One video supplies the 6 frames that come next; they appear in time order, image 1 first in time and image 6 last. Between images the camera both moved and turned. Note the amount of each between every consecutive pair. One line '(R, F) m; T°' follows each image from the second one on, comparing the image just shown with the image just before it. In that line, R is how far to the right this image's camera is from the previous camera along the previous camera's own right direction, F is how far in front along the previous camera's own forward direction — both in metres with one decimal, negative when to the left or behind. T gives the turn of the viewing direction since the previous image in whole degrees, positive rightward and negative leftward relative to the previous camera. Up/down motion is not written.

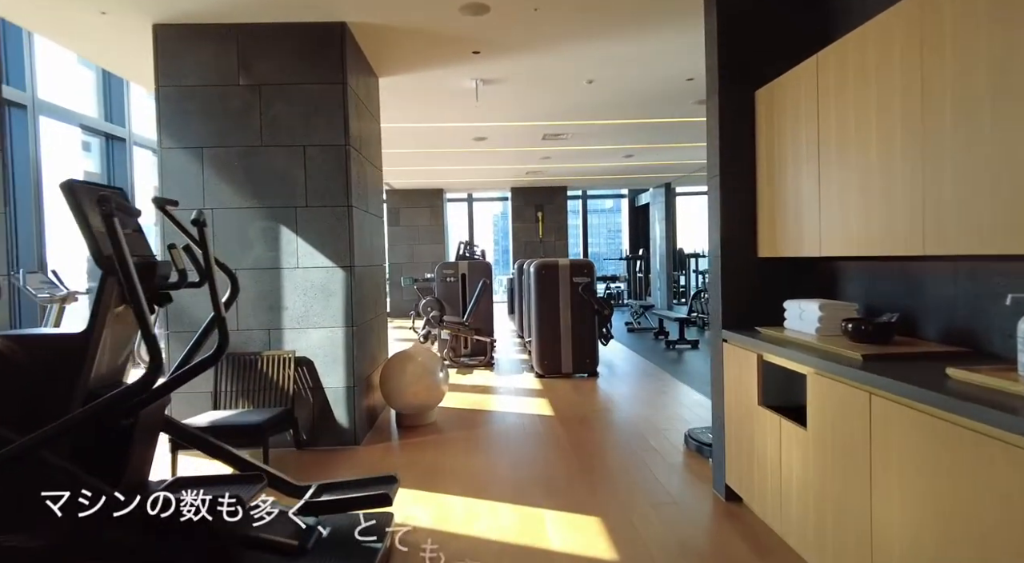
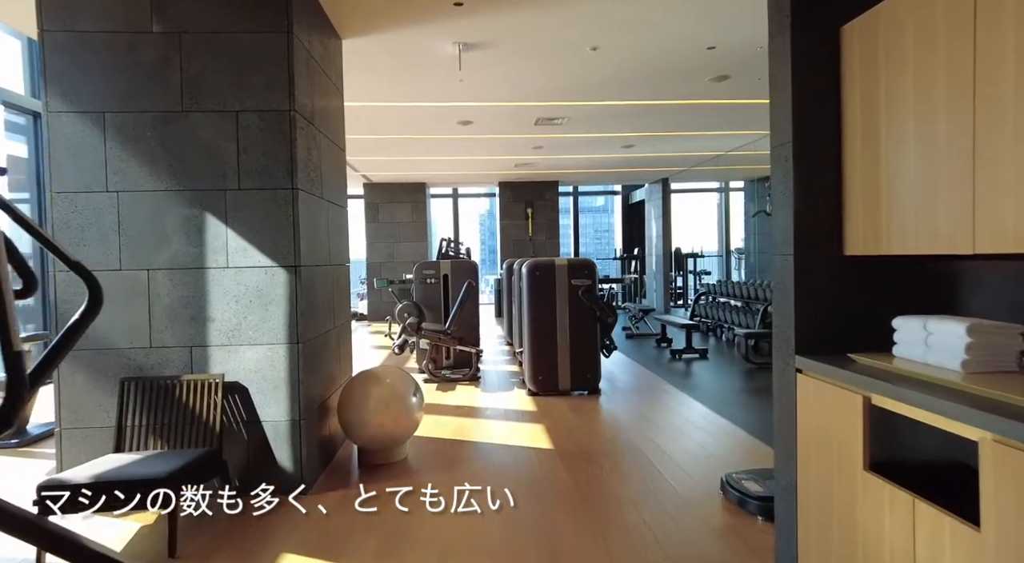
(0.0, +0.8) m; +1°
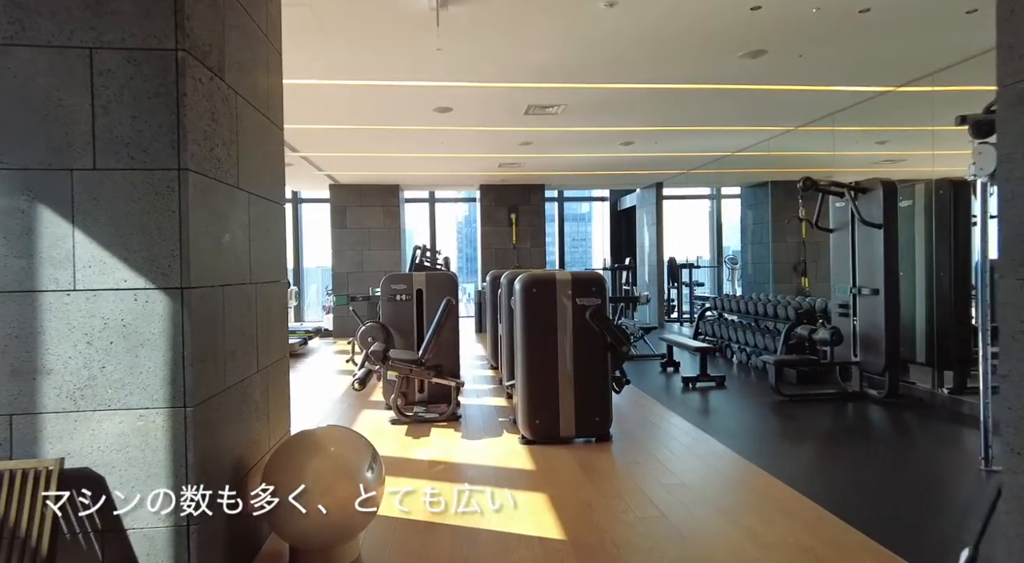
(-0.1, +1.0) m; +2°
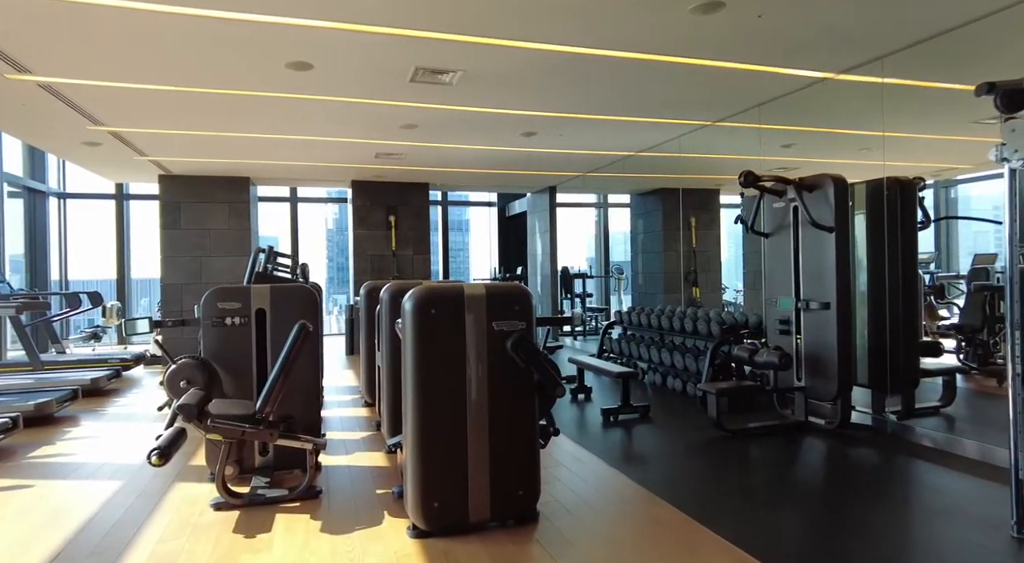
(0.0, +1.3) m; +11°
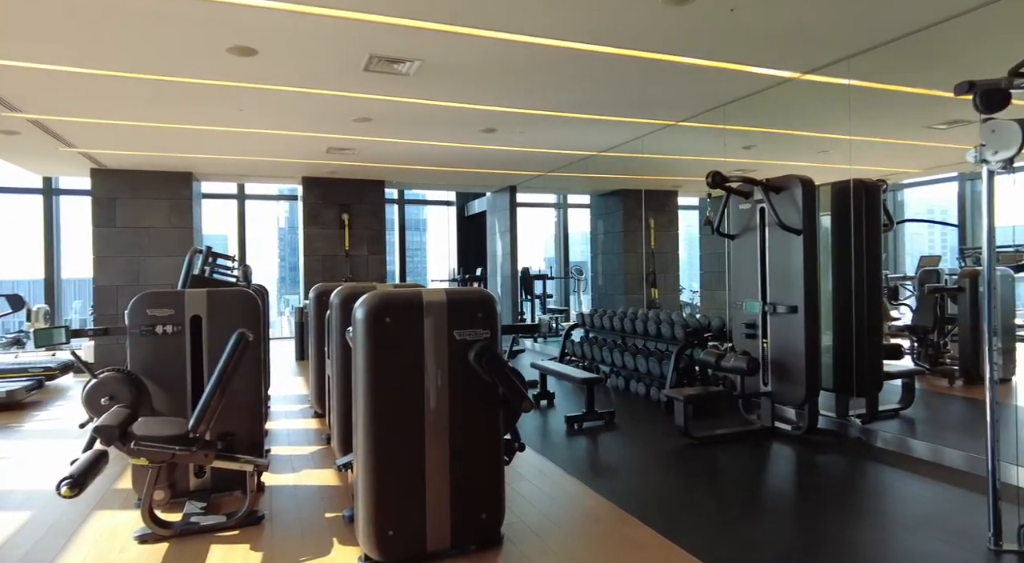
(0.0, +0.2) m; +4°
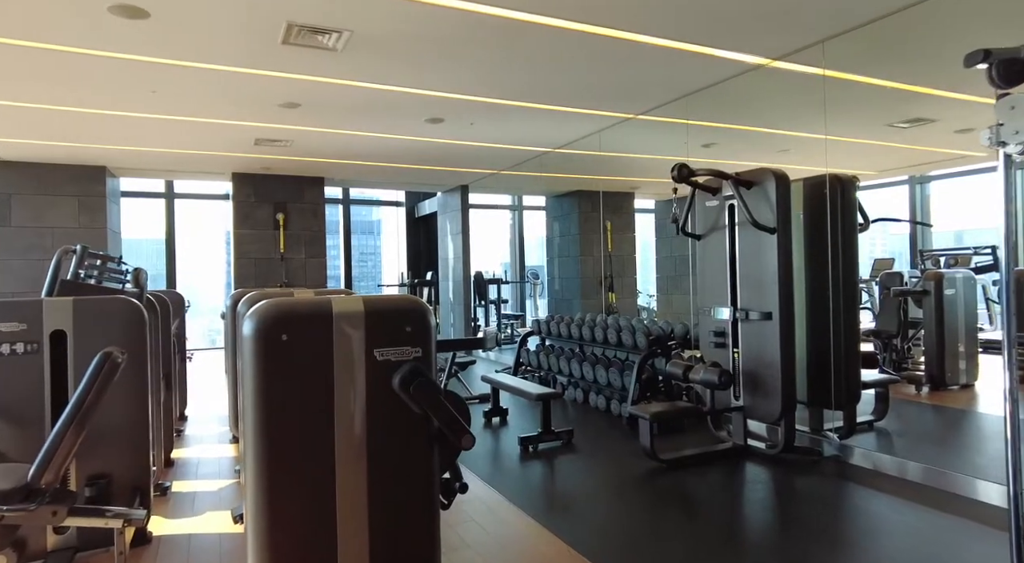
(+0.1, +0.5) m; +4°
